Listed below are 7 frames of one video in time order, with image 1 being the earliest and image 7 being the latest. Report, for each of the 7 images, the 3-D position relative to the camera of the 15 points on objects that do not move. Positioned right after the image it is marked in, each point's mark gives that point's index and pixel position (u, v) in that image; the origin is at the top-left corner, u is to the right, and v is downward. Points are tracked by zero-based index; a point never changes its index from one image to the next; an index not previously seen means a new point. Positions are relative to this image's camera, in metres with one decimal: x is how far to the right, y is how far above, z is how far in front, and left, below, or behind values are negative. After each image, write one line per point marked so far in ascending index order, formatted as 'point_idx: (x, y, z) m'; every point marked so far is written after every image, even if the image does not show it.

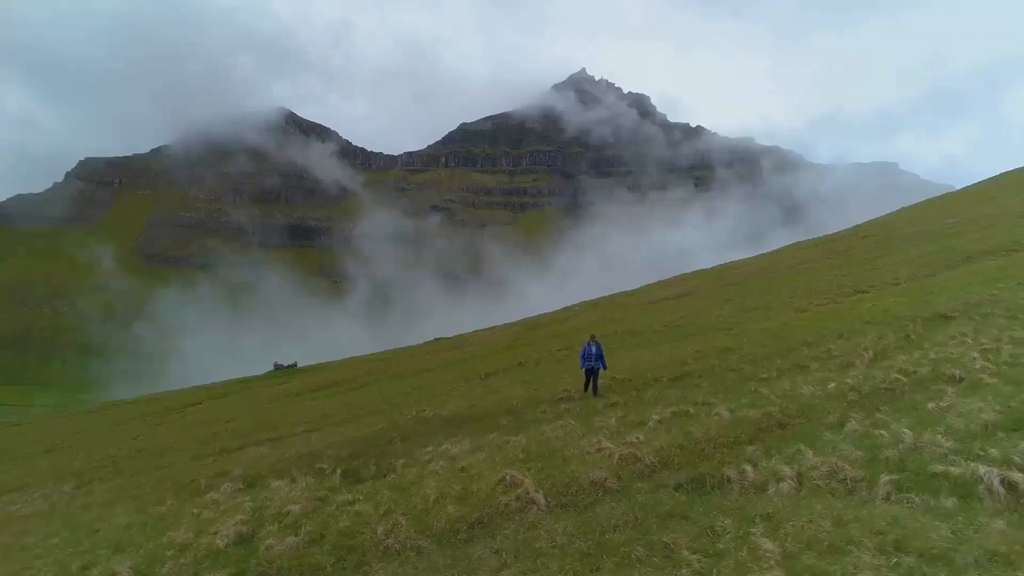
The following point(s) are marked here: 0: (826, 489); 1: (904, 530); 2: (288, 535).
0: (+4.6, -2.9, +10.2) m
1: (+4.3, -2.7, +7.8) m
2: (-4.6, -5.0, +14.5) m
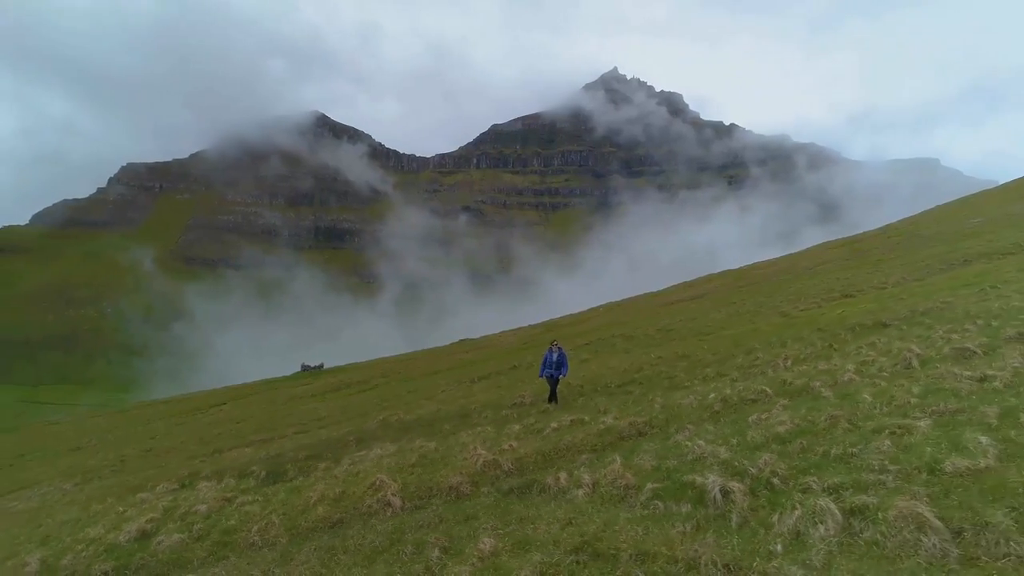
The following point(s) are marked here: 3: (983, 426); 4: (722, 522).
0: (+1.5, -3.3, +11.3) m
1: (+1.1, -3.2, +9.0) m
2: (-7.5, -5.5, +16.0) m
3: (+6.5, -1.9, +9.9) m
4: (+2.7, -3.0, +9.0) m
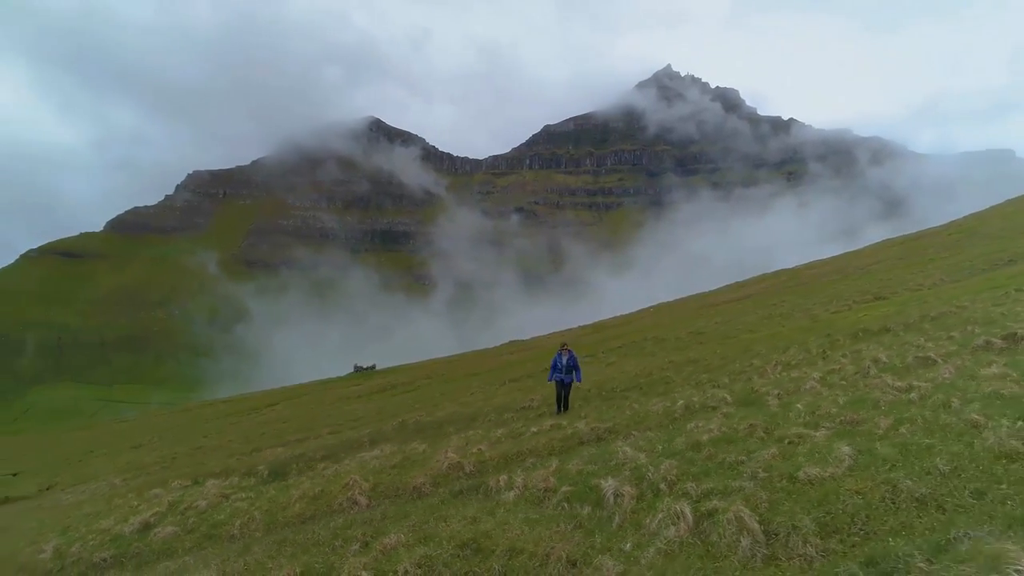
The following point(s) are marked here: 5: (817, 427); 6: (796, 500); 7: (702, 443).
0: (+0.3, -3.6, +12.3) m
1: (-0.3, -3.5, +10.0) m
2: (-8.3, -5.9, +17.6) m
3: (+5.2, -2.2, +10.5) m
4: (+1.3, -3.3, +9.9) m
5: (+5.0, -2.4, +12.0) m
6: (+3.3, -2.5, +8.6) m
7: (+3.5, -2.8, +13.0) m
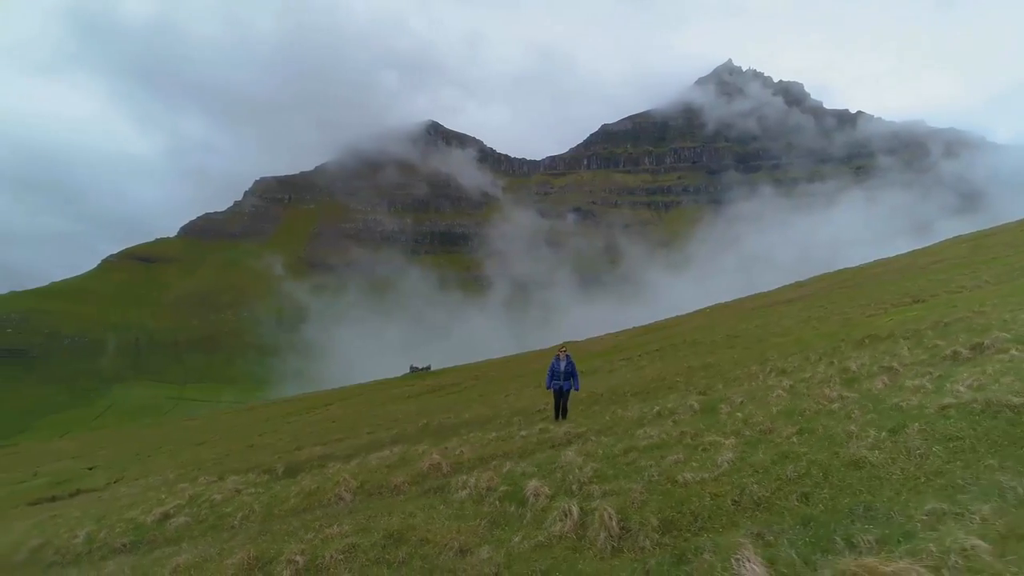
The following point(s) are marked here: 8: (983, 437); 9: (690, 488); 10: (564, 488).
0: (-0.8, -3.9, +13.6) m
1: (-1.5, -3.8, +11.3) m
2: (-8.9, -6.3, +19.6) m
3: (+4.0, -2.5, +11.4) m
4: (0.0, -3.6, +11.1) m
5: (+3.9, -2.7, +13.0) m
6: (+2.0, -2.9, +9.7) m
7: (+2.5, -3.2, +14.1) m
8: (+6.1, -1.9, +9.2) m
9: (+2.4, -2.8, +9.8) m
10: (+0.8, -3.4, +11.9) m
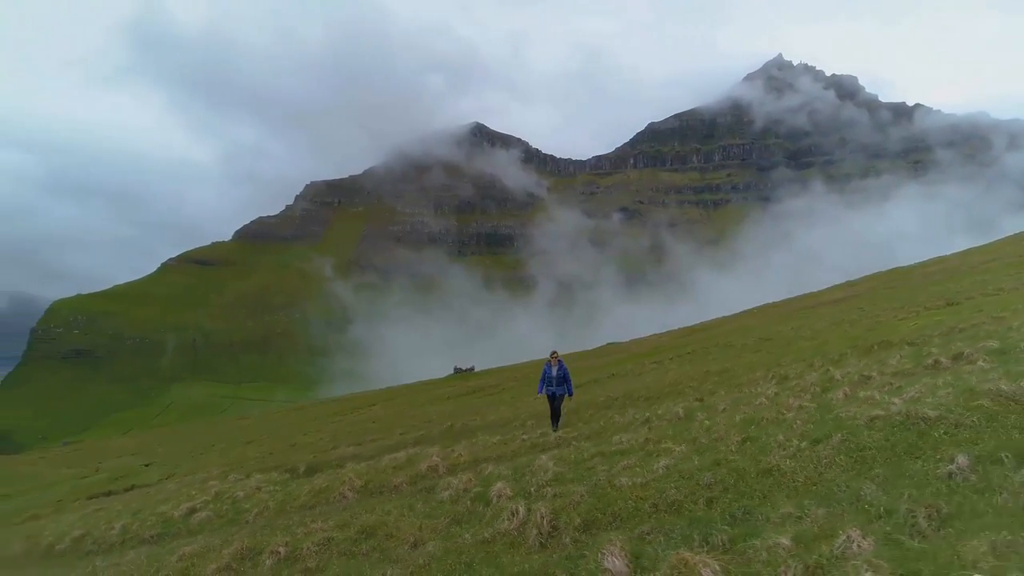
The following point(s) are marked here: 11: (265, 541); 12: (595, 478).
0: (-1.3, -4.3, +14.8) m
1: (-2.2, -4.2, +12.6) m
2: (-9.0, -6.7, +21.4) m
3: (+3.3, -2.8, +12.3) m
4: (-0.6, -4.0, +12.3) m
5: (+3.4, -3.0, +13.9) m
6: (+1.2, -3.2, +10.7) m
7: (+2.0, -3.5, +15.0) m
8: (+5.2, -2.2, +9.9) m
9: (+1.6, -3.1, +10.9) m
10: (+0.2, -3.7, +13.0) m
11: (-4.6, -4.7, +13.4) m
12: (+1.4, -3.3, +12.2) m
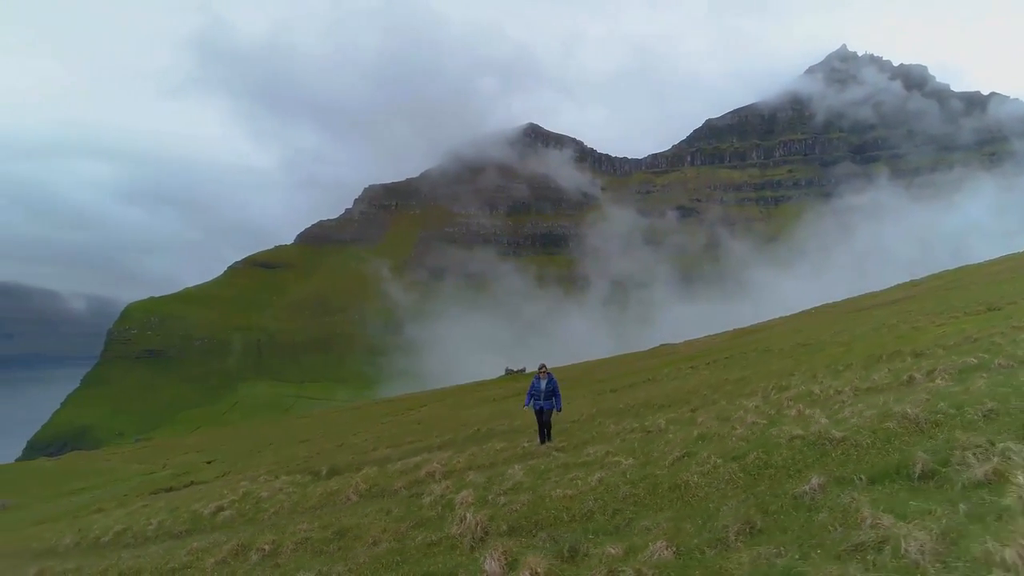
0: (-1.9, -4.9, +16.3) m
1: (-3.0, -4.7, +14.2) m
2: (-9.1, -7.3, +23.4) m
3: (+2.4, -3.4, +13.5) m
4: (-1.5, -4.5, +13.7) m
5: (+2.6, -3.5, +15.0) m
6: (+0.2, -3.8, +12.0) m
7: (+1.3, -4.0, +16.3) m
8: (+4.2, -2.7, +11.0) m
9: (+0.7, -3.7, +12.2) m
10: (-0.6, -4.3, +14.4) m
11: (-5.3, -5.3, +15.2) m
12: (+0.6, -3.8, +13.5) m
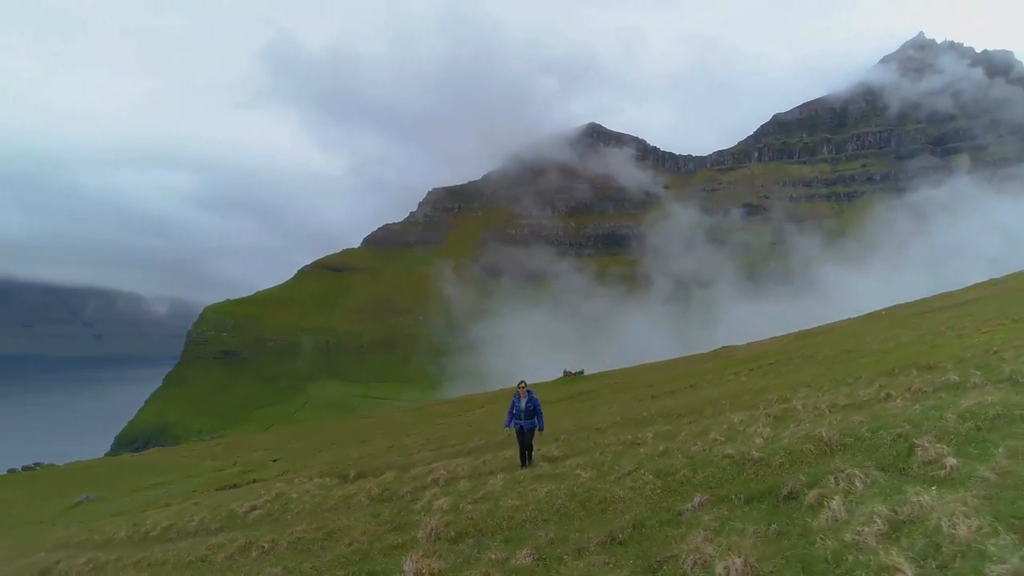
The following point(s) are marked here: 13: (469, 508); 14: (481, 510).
0: (-2.4, -5.5, +18.1) m
1: (-3.7, -5.4, +16.0) m
2: (-8.9, -8.0, +25.8) m
3: (+1.7, -4.0, +14.9) m
4: (-2.2, -5.2, +15.5) m
5: (+2.0, -4.2, +16.4) m
6: (-0.6, -4.4, +13.6) m
7: (+0.8, -4.7, +17.8) m
8: (+3.2, -3.3, +12.2) m
9: (-0.2, -4.3, +13.7) m
10: (-1.3, -4.9, +16.1) m
11: (-5.9, -6.0, +17.2) m
12: (-0.2, -4.4, +15.0) m
13: (-0.7, -4.6, +15.2) m
14: (-0.5, -4.5, +14.6) m
